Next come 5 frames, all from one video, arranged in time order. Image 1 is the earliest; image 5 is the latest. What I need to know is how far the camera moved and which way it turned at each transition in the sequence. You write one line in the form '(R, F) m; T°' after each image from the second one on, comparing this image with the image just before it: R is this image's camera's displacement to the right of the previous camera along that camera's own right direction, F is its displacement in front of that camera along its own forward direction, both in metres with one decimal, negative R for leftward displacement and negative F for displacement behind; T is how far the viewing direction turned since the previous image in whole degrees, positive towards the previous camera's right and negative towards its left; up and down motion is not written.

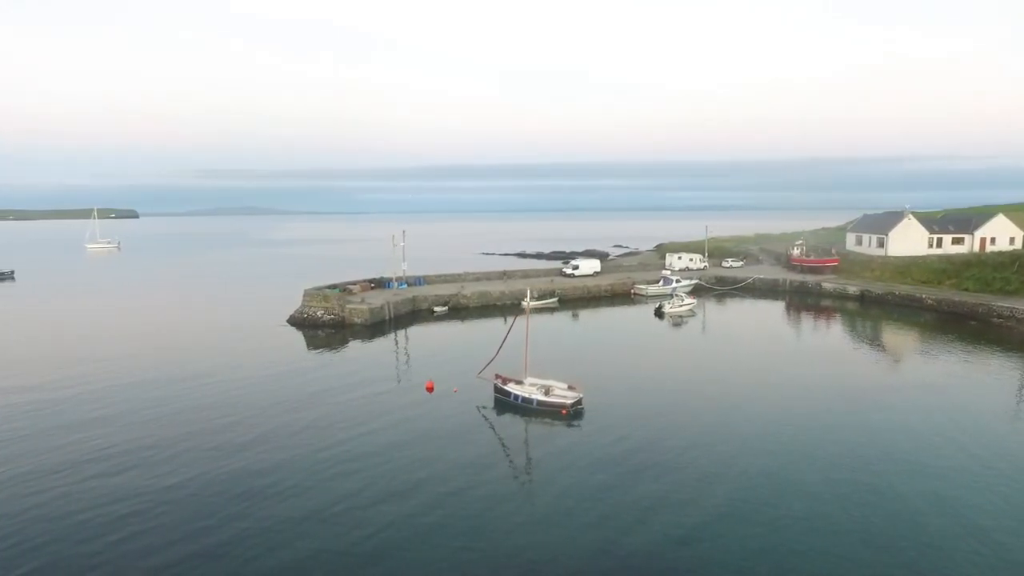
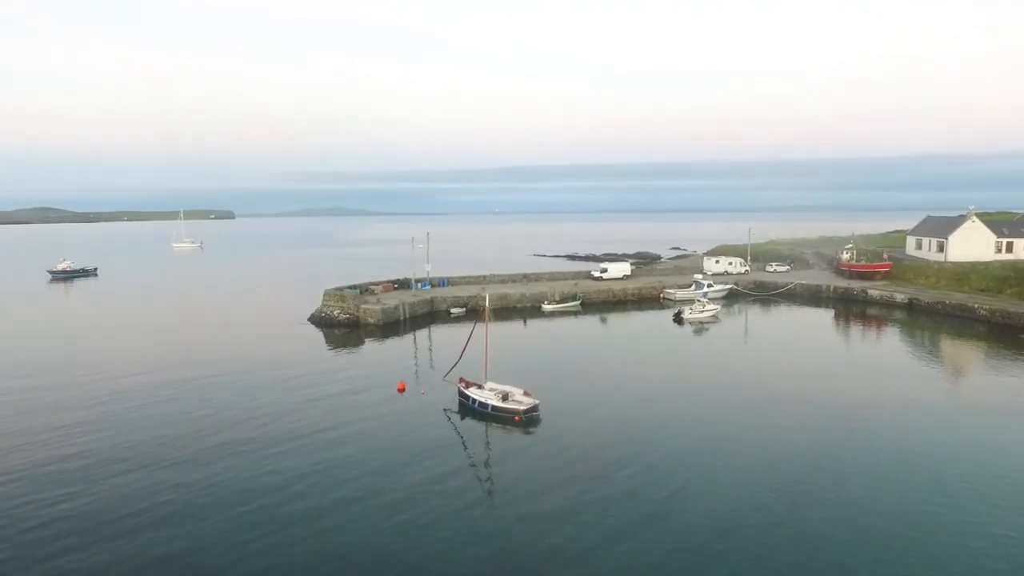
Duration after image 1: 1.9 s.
(+3.1, +0.3) m; -7°
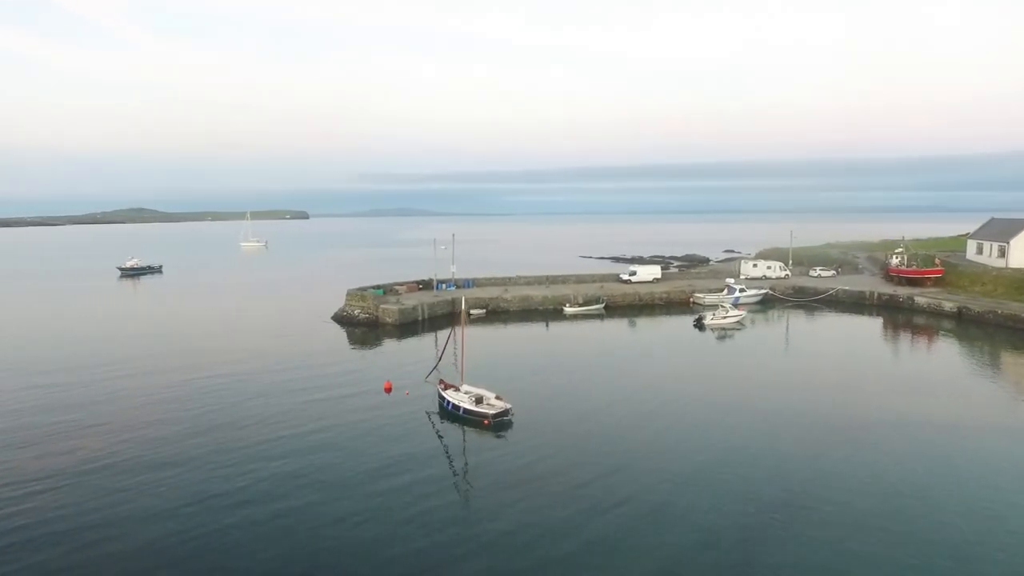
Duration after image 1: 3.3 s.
(+2.4, +0.2) m; -6°
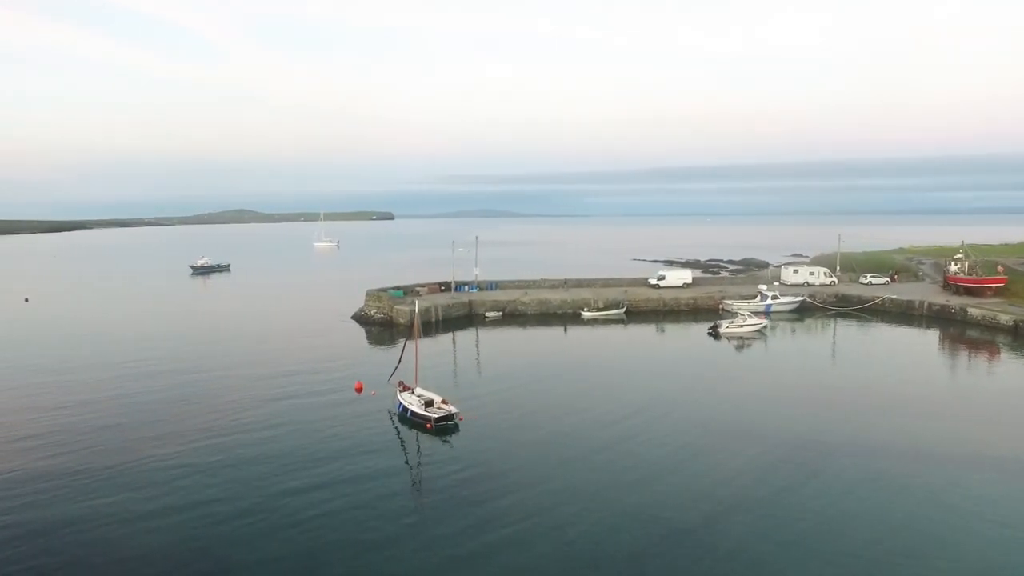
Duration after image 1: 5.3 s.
(+3.4, +0.3) m; -7°
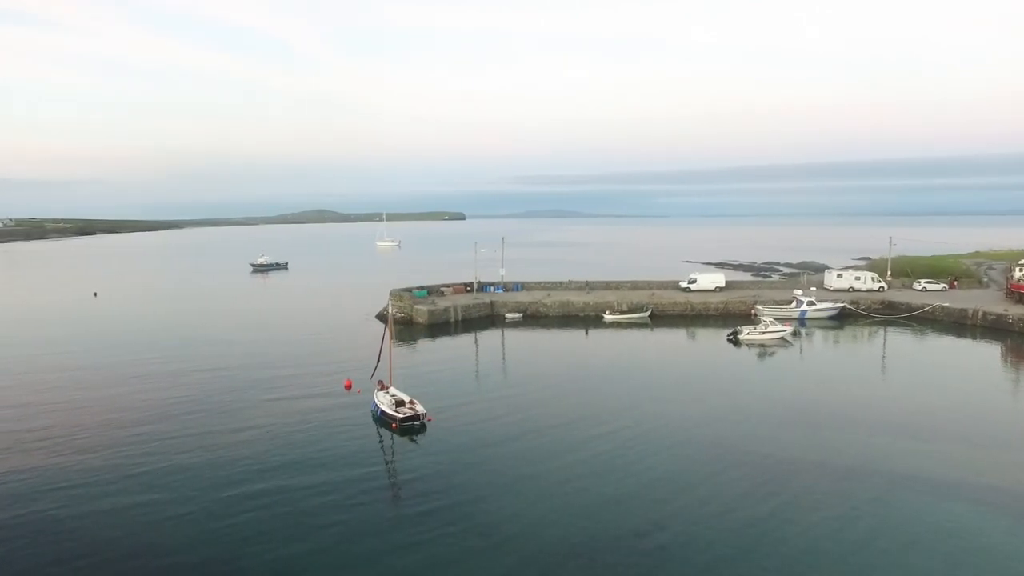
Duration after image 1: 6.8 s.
(+2.7, +0.2) m; -6°
